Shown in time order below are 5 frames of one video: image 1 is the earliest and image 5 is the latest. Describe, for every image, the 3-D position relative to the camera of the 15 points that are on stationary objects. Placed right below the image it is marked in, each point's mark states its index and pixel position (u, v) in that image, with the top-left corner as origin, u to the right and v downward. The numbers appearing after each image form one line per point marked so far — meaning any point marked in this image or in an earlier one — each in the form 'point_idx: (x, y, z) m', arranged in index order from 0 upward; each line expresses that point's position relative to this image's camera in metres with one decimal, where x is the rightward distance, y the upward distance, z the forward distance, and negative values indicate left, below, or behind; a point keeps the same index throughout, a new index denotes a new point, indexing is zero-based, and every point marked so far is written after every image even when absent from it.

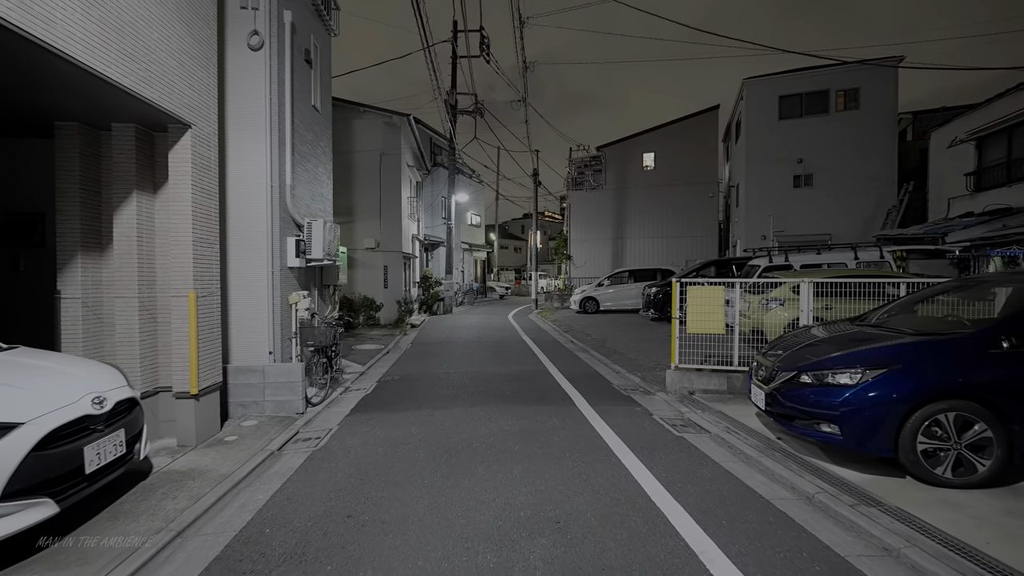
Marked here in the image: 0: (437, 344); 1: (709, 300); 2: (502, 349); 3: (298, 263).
0: (-2.4, -1.8, +10.2) m
1: (+3.5, -0.2, +5.7) m
2: (-0.3, -1.8, +9.1) m
3: (-3.7, +0.4, +5.5) m
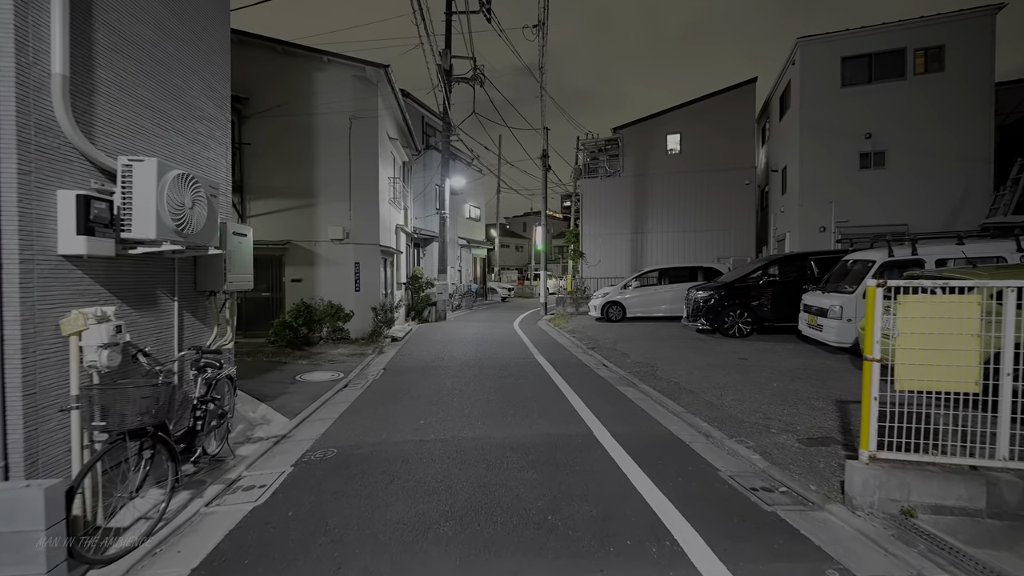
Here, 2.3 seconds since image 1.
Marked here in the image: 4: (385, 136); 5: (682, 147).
0: (-2.1, -1.9, +7.3) m
1: (+3.8, -0.3, +2.8) m
2: (0.0, -1.9, +6.2) m
3: (-3.4, +0.3, +2.6) m
4: (-4.4, +5.3, +11.1) m
5: (+10.3, +8.6, +19.4) m
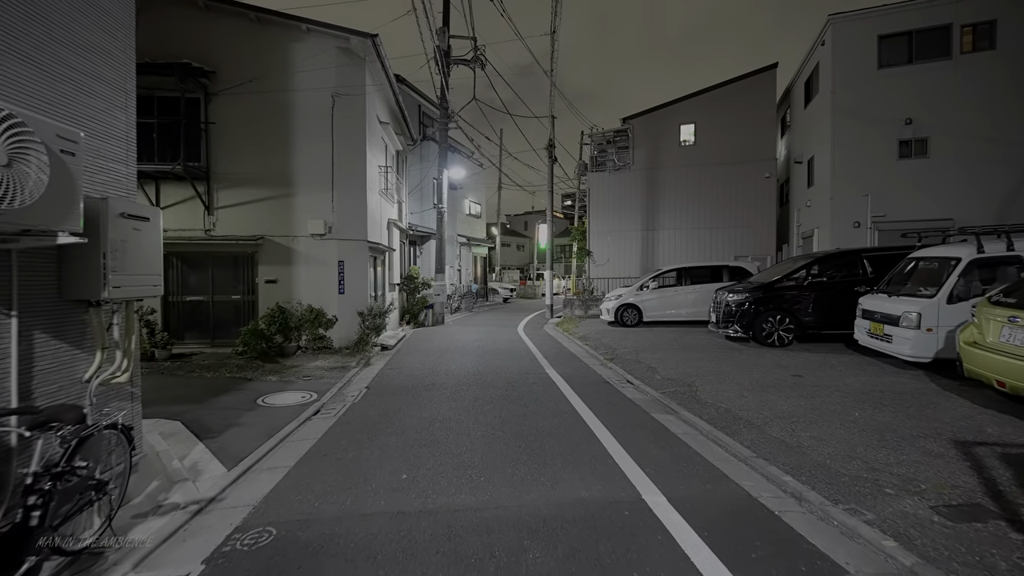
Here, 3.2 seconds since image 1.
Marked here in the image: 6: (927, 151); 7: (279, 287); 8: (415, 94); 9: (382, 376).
0: (-1.9, -1.9, +6.0) m
1: (+4.0, -0.4, +1.6) m
2: (+0.2, -1.9, +4.9) m
3: (-3.2, +0.3, +1.3) m
4: (-4.3, +5.3, +9.9) m
5: (+10.5, +8.5, +18.2) m
6: (+15.8, +5.3, +12.2) m
7: (-6.3, 0.0, +8.6) m
8: (-5.0, +10.0, +16.4) m
9: (-2.9, -1.9, +7.0) m
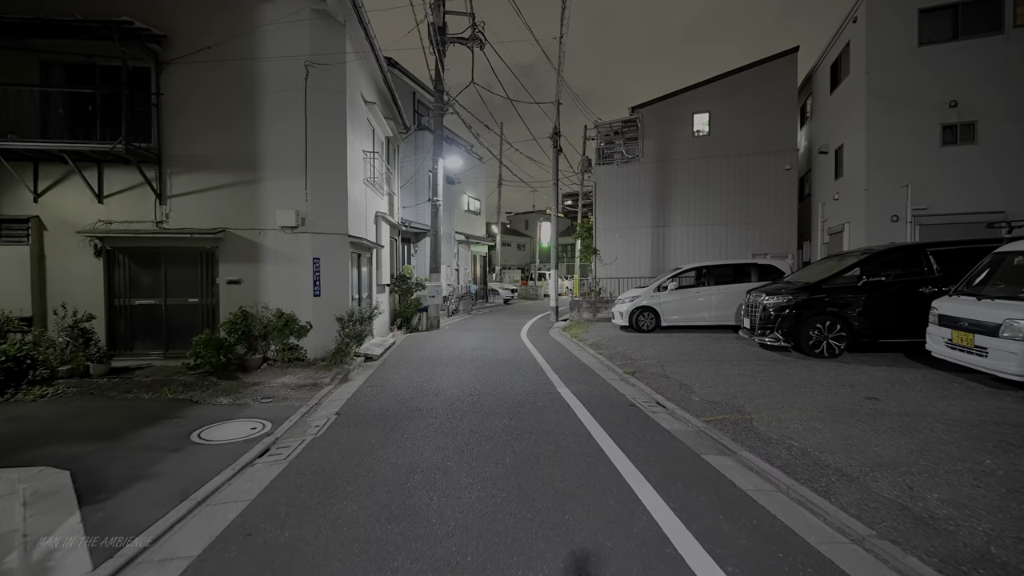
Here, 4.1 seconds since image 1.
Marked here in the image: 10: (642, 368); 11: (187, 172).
0: (-1.9, -2.0, +4.8) m
1: (+4.0, -0.4, +0.4) m
2: (+0.2, -1.9, +3.7) m
3: (-3.1, +0.2, +0.1) m
4: (-4.2, +5.2, +8.7) m
5: (+10.6, +8.5, +17.0) m
6: (+15.9, +5.2, +11.0) m
7: (-6.2, 0.0, +7.4) m
8: (-4.9, +9.9, +15.2) m
9: (-2.8, -2.0, +5.8) m
10: (+2.9, -1.8, +7.1) m
11: (-7.4, +2.7, +7.3) m
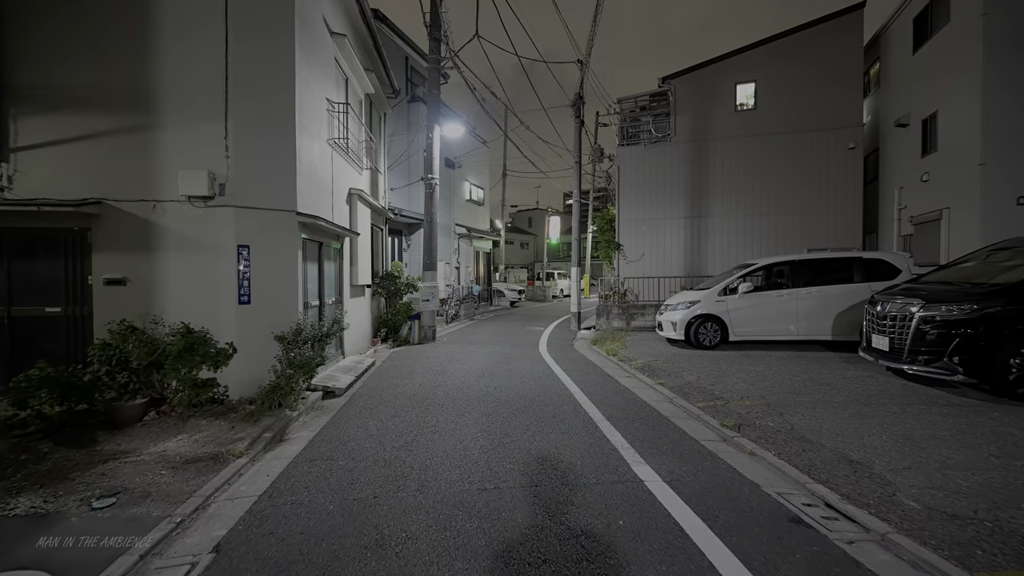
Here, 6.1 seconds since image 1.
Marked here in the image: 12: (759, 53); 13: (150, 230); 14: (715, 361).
0: (-1.4, -2.0, +2.2) m
1: (+4.5, -0.4, -2.2) m
2: (+0.7, -2.0, +1.1) m
3: (-2.7, +0.2, -2.5) m
4: (-3.7, +5.2, +6.1) m
5: (+11.0, +8.4, +14.4) m
6: (+16.4, +5.2, +8.4) m
7: (-5.7, -0.1, +4.8) m
8: (-4.4, +9.9, +12.6) m
9: (-2.3, -2.0, +3.3) m
10: (+3.3, -1.8, +4.5) m
11: (-7.0, +2.6, +4.8) m
12: (+11.1, +10.5, +14.3) m
13: (-5.4, +0.9, +4.8) m
14: (+4.4, -1.6, +7.0) m
